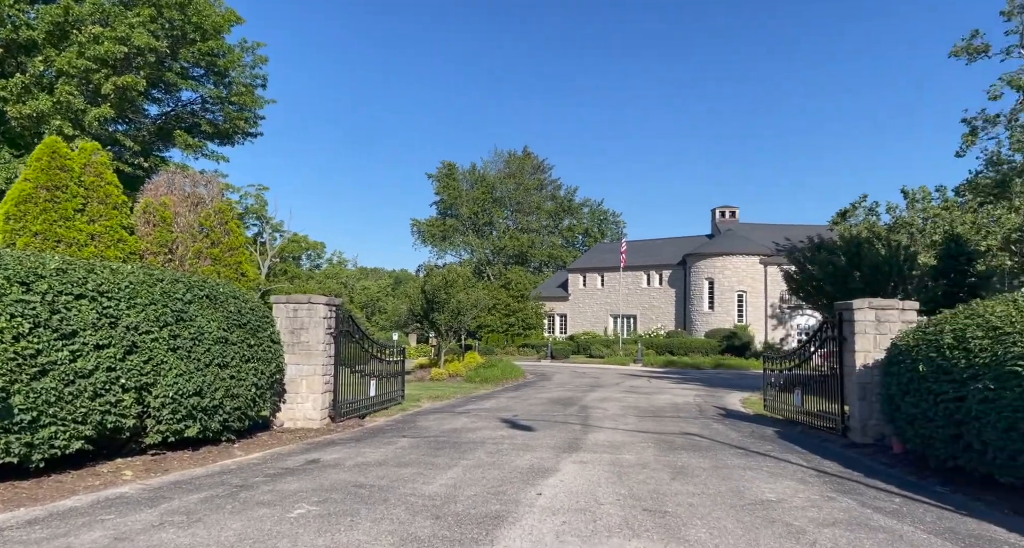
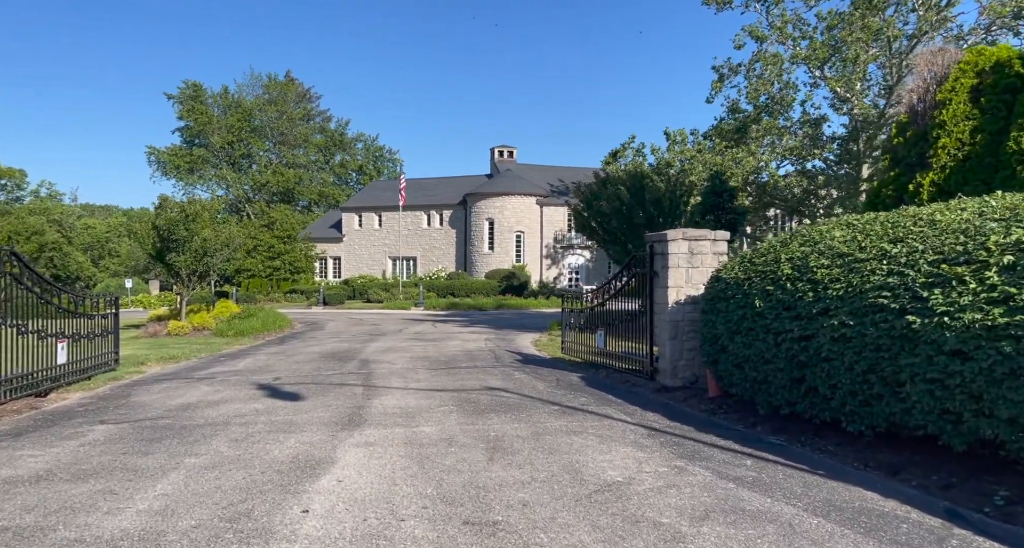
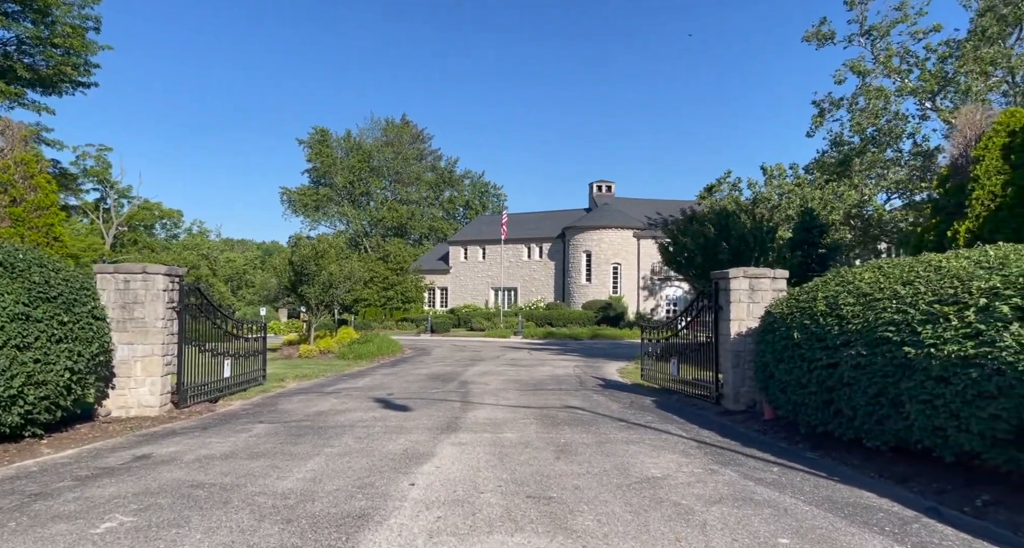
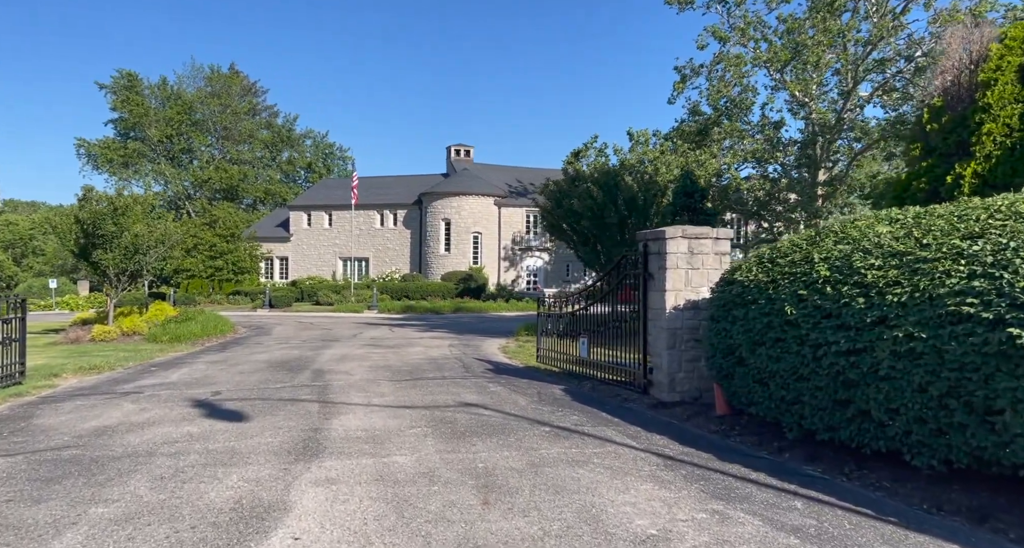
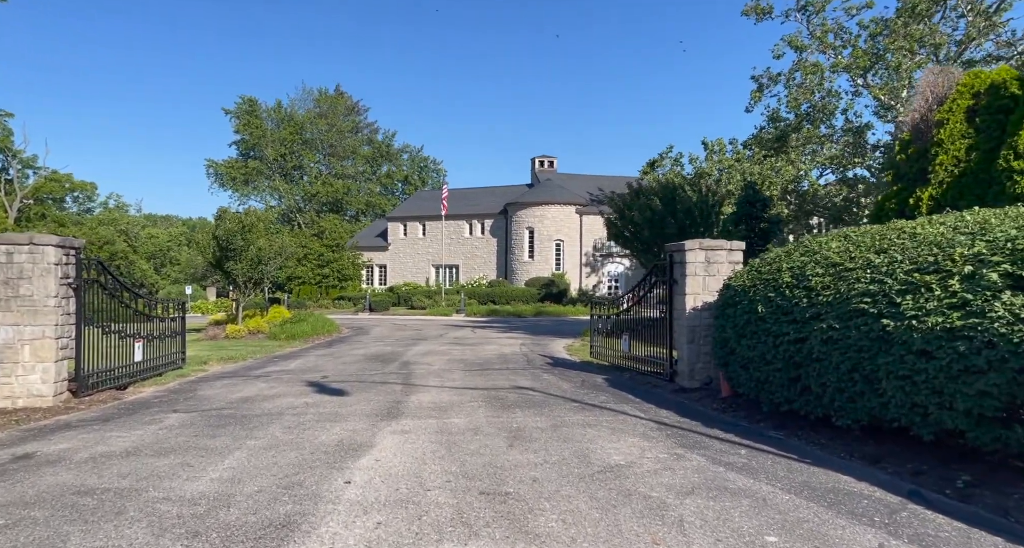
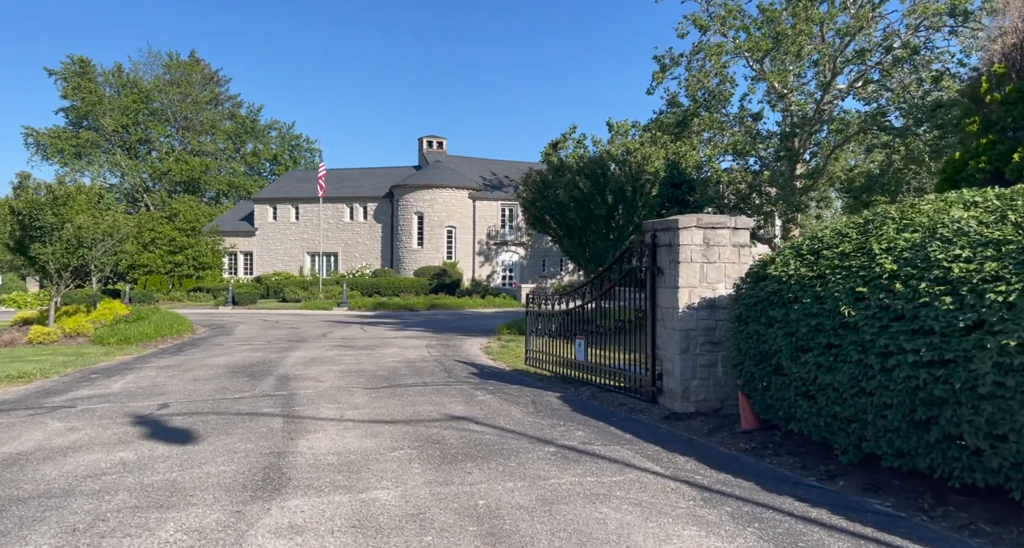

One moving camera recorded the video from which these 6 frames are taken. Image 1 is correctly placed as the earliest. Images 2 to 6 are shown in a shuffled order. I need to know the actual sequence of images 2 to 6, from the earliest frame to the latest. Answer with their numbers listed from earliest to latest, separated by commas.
3, 5, 2, 4, 6
